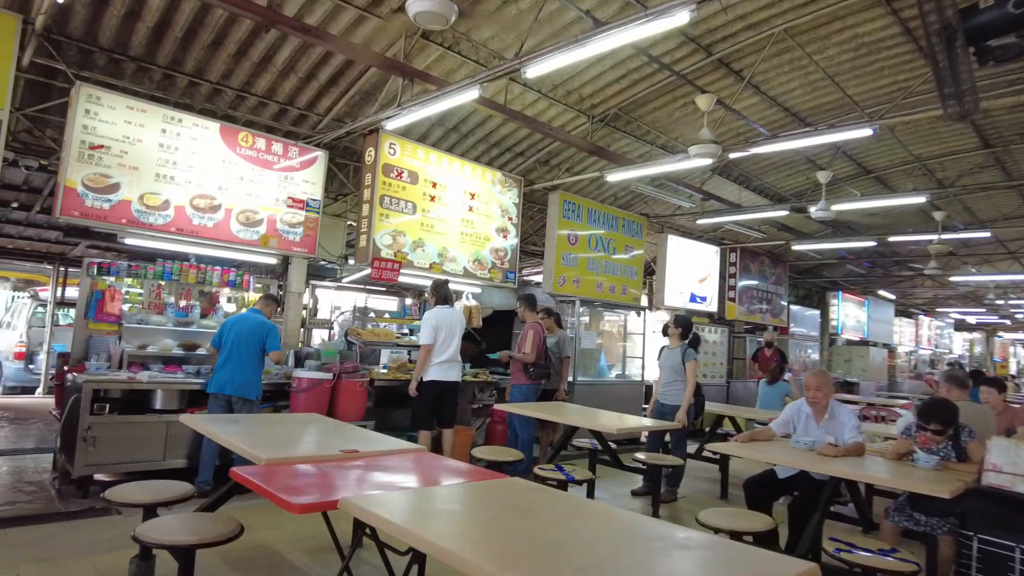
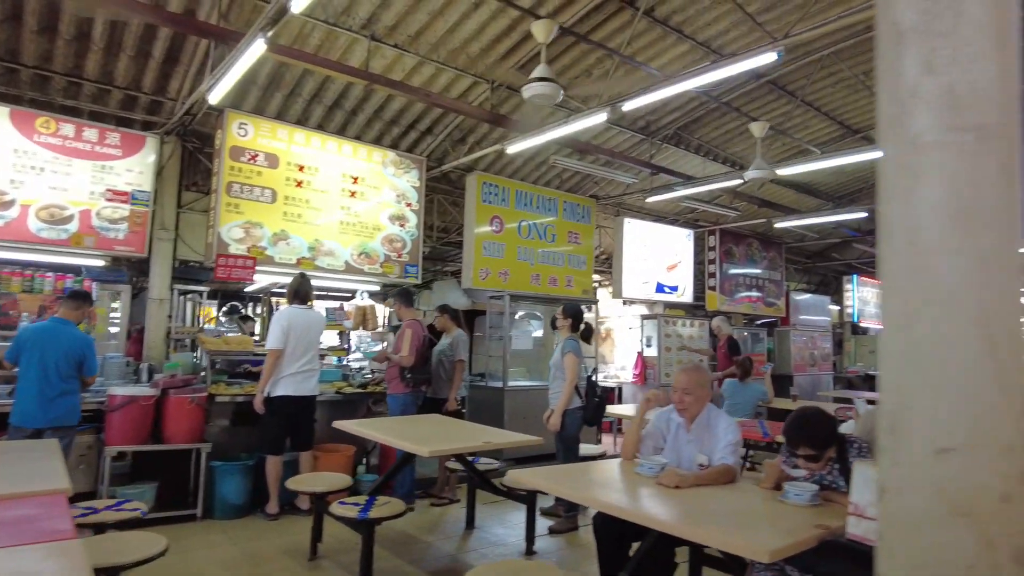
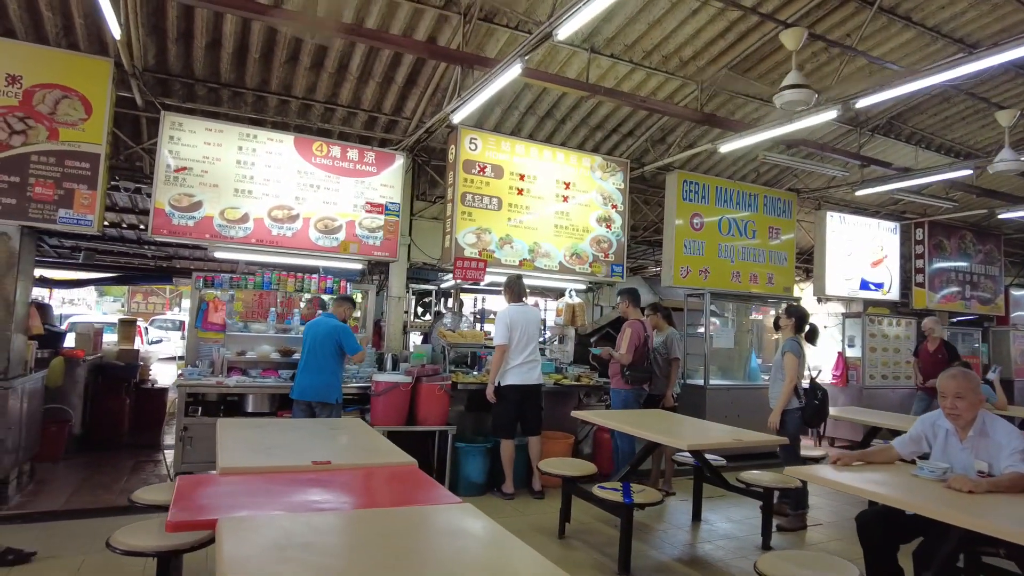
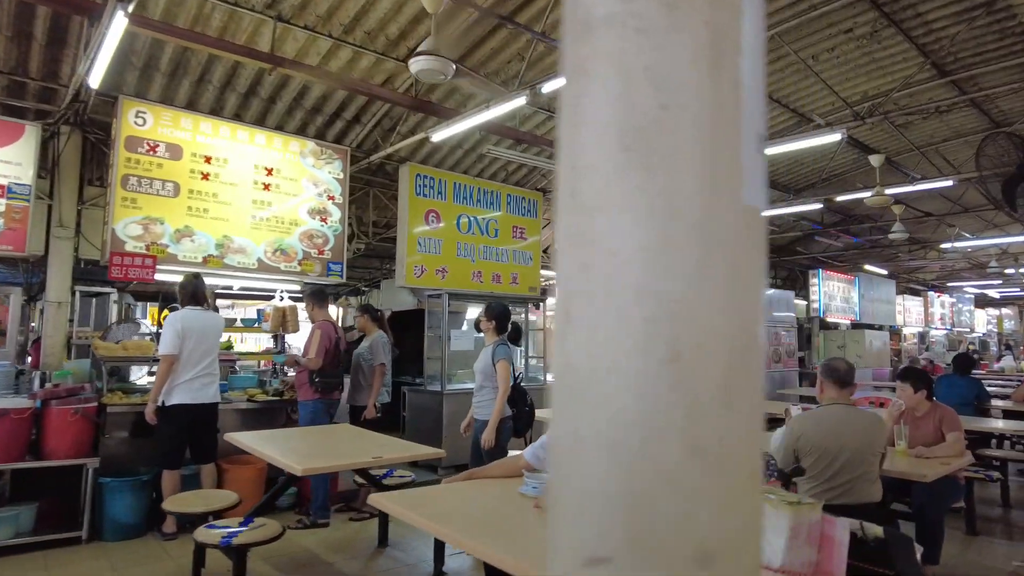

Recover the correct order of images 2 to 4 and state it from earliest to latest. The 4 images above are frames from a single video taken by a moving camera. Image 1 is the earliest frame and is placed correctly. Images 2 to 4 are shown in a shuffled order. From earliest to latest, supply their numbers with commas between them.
3, 2, 4
